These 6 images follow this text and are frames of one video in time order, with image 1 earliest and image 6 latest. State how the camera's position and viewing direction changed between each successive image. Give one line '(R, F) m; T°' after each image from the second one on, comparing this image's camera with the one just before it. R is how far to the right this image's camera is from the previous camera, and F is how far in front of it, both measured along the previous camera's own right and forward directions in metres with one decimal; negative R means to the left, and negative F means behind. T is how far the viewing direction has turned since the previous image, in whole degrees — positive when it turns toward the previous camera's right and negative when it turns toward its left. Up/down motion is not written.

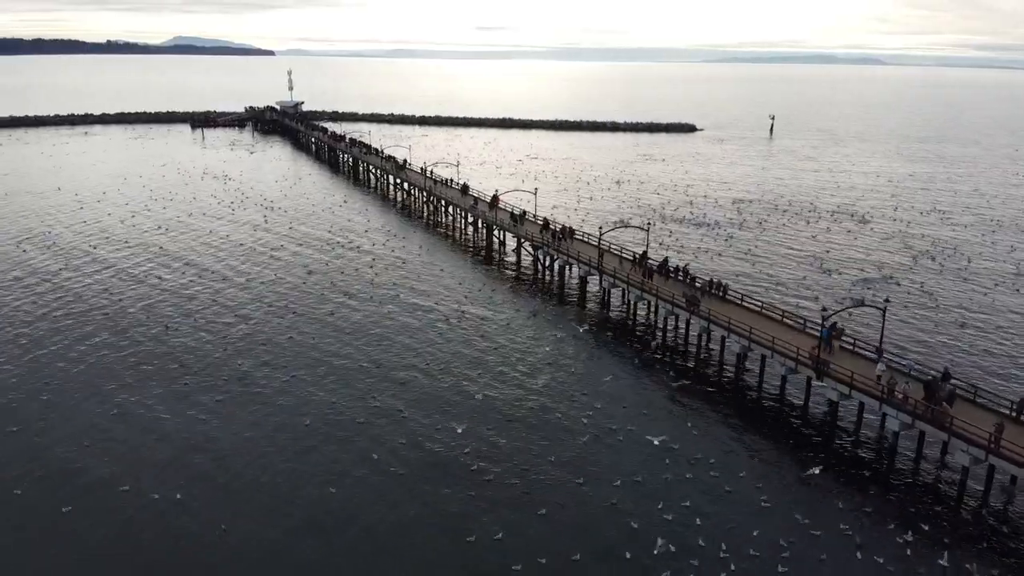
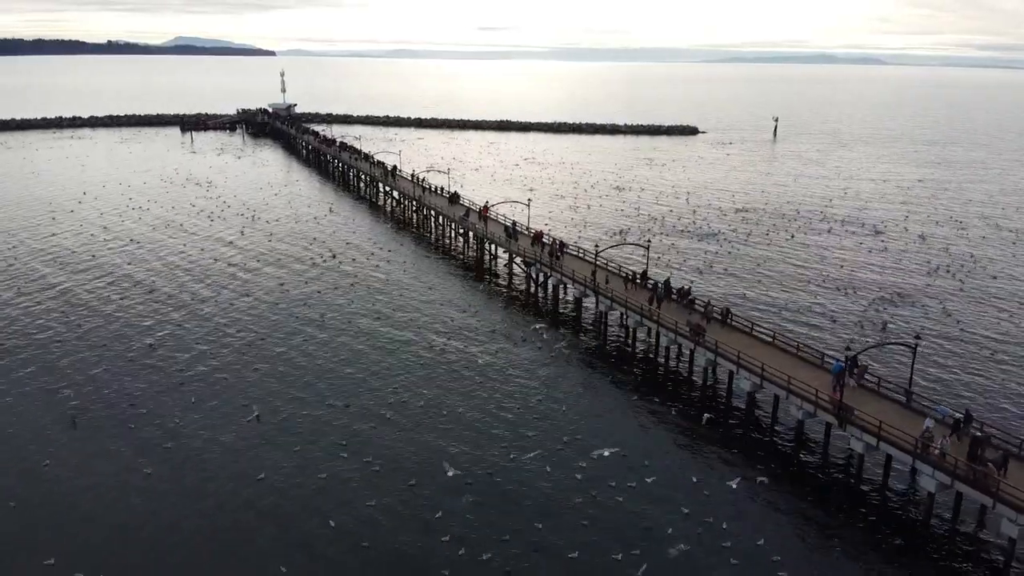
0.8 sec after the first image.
(+0.7, +3.8) m; 0°
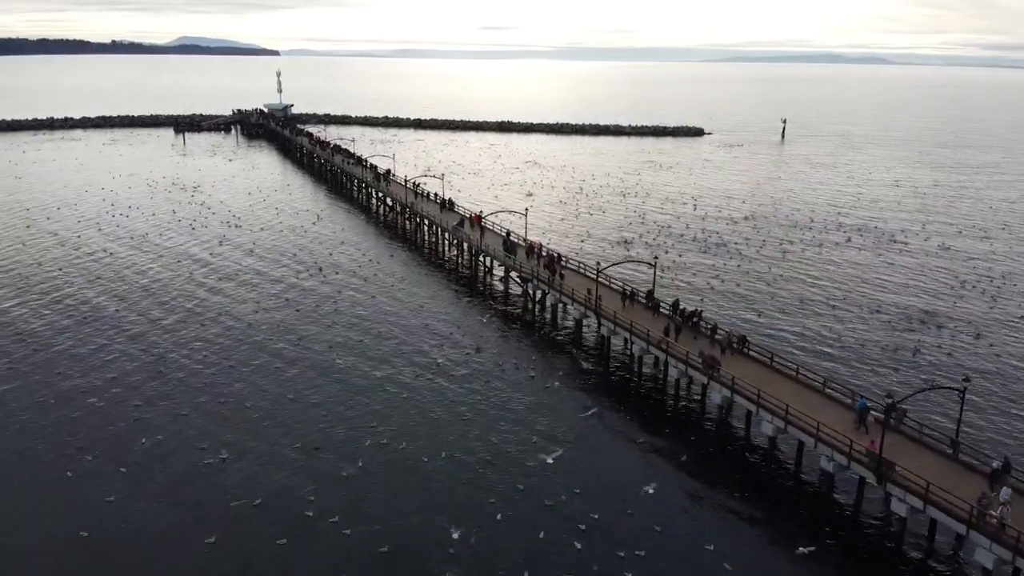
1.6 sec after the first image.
(+0.5, +3.9) m; 0°
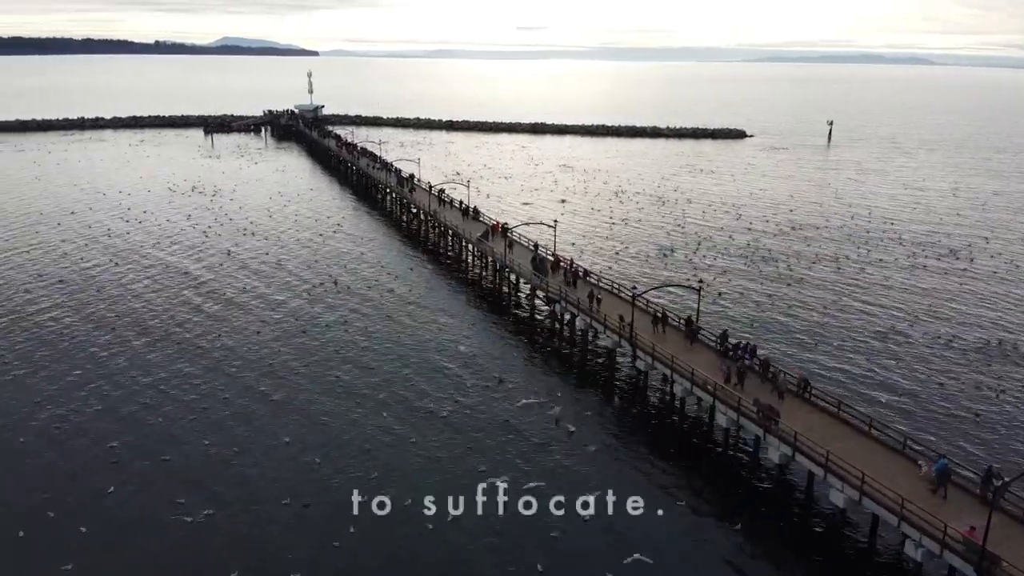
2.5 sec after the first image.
(+0.4, +4.5) m; -2°
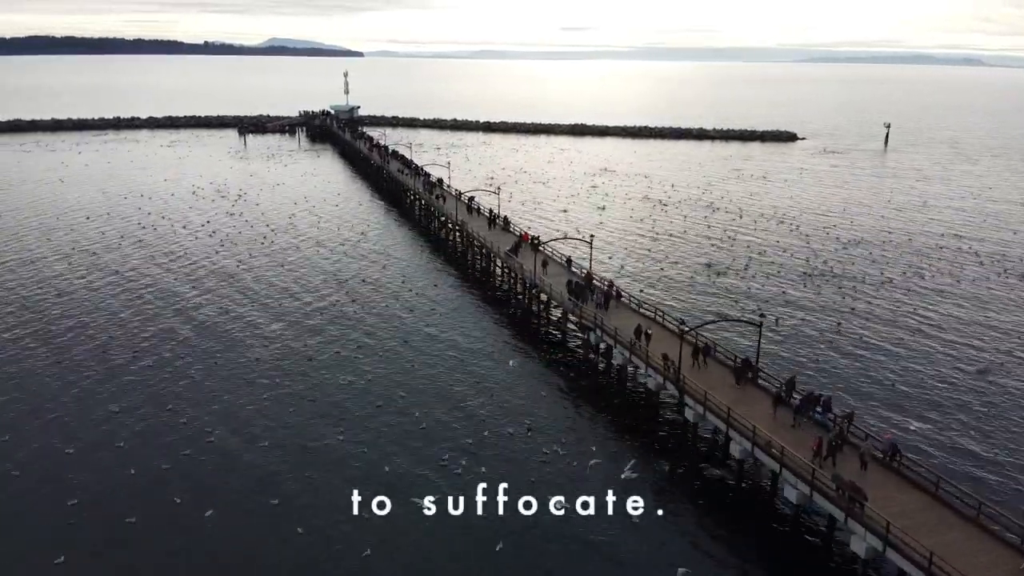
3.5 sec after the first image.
(+0.5, +5.1) m; -3°
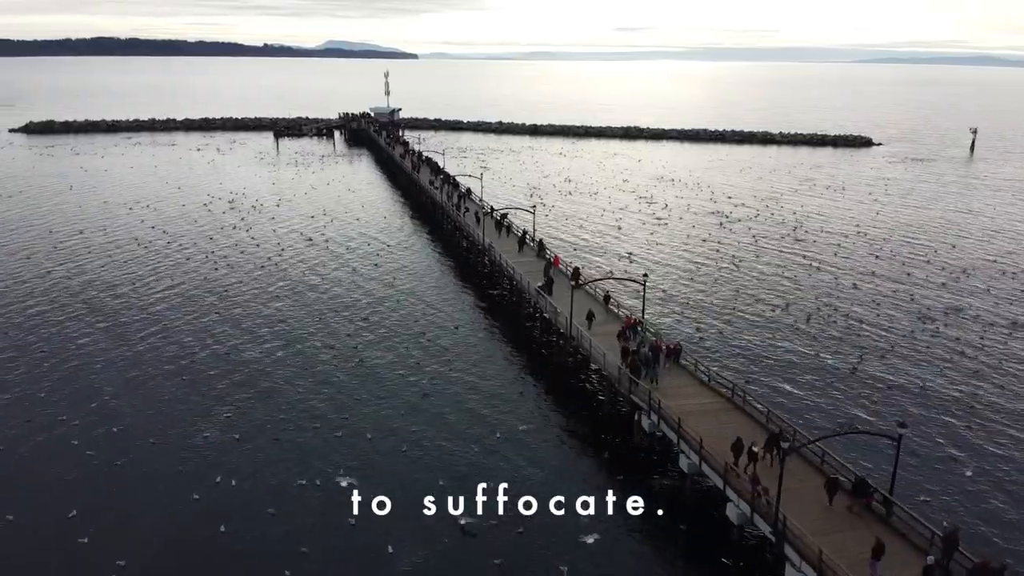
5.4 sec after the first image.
(+0.8, +9.6) m; -4°
